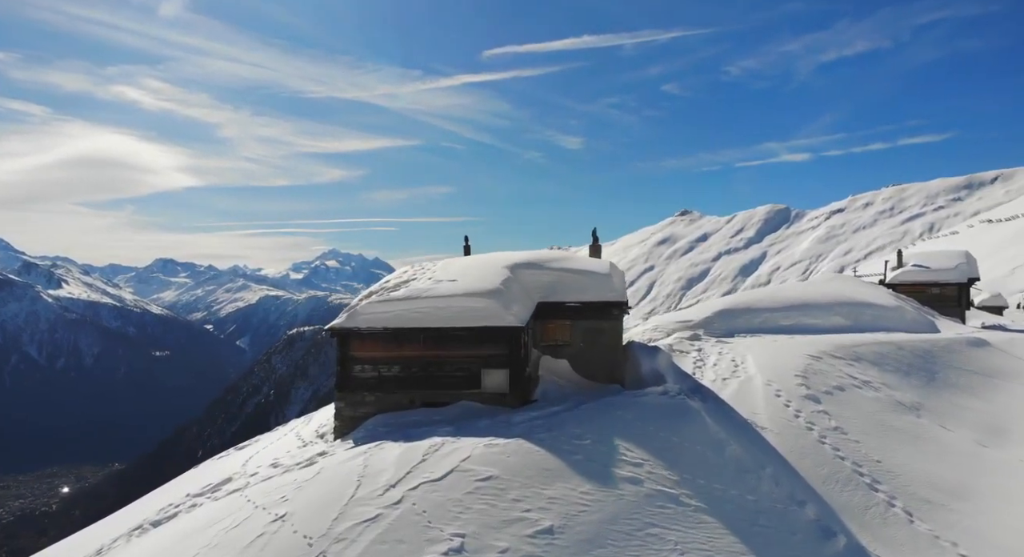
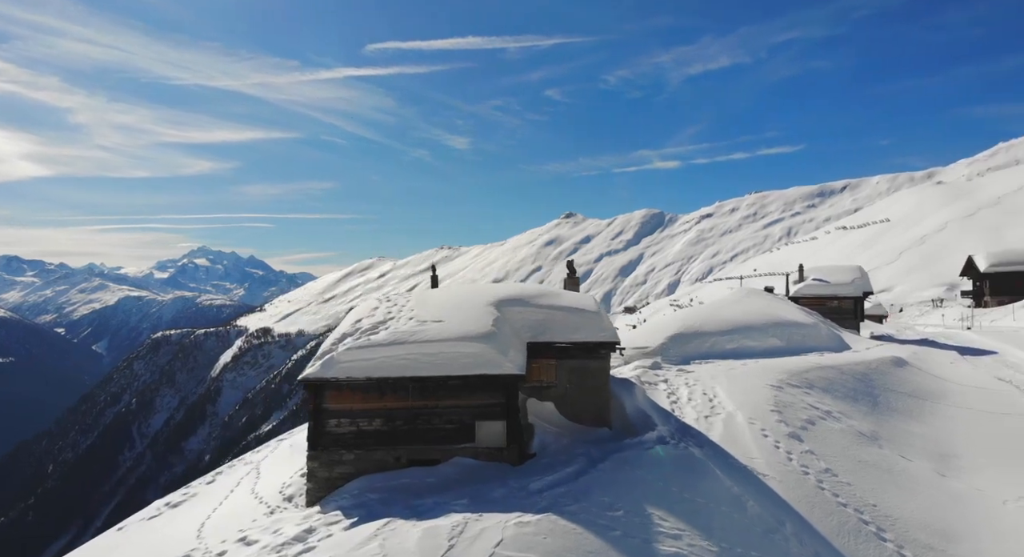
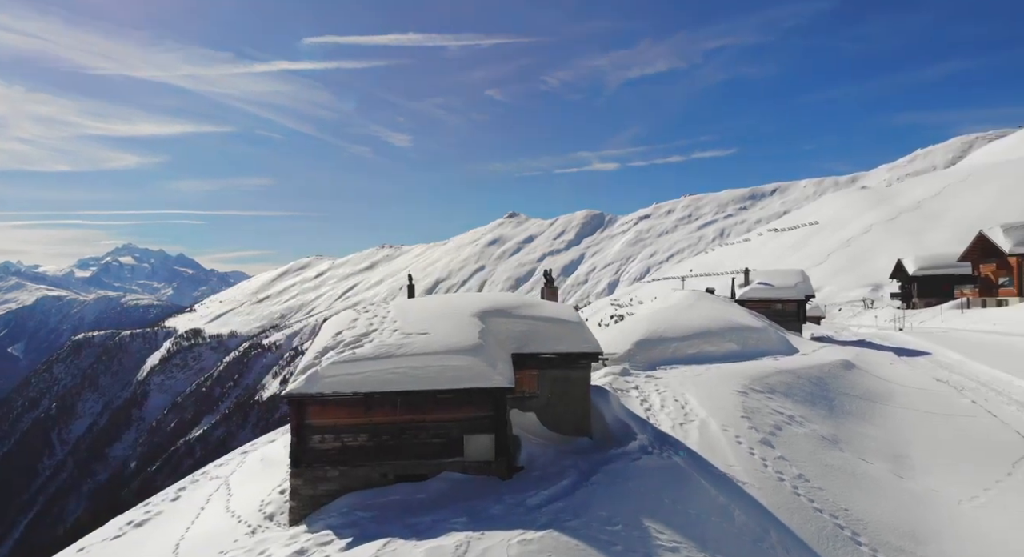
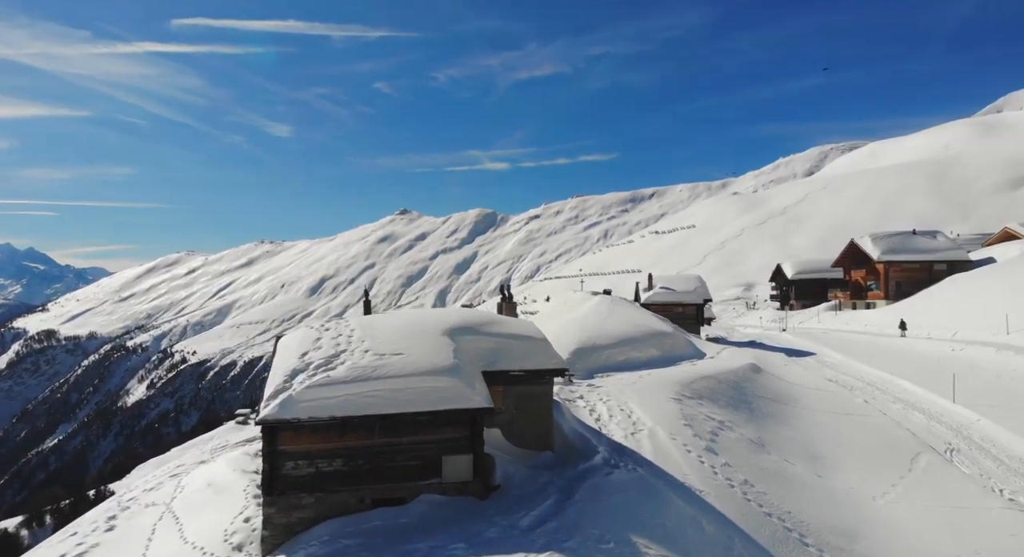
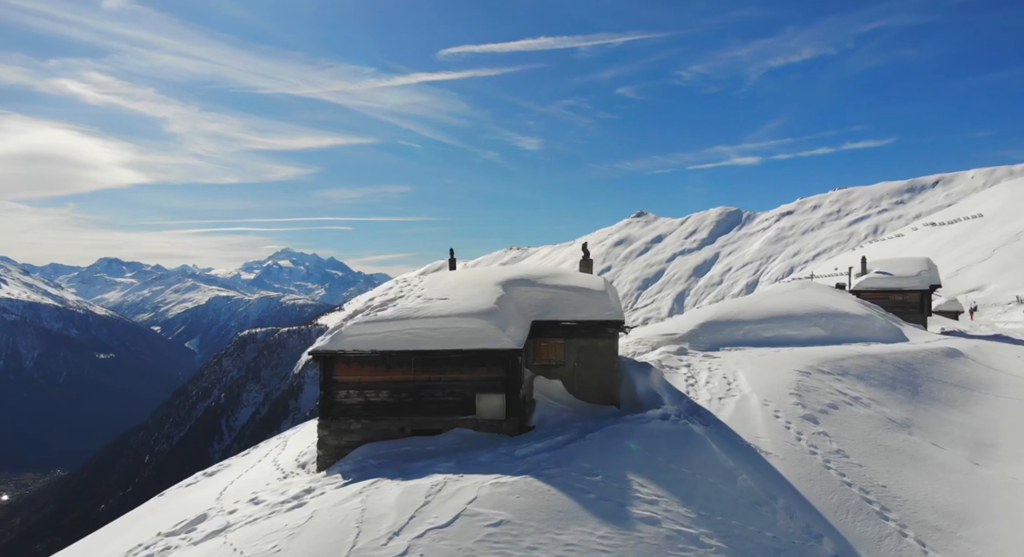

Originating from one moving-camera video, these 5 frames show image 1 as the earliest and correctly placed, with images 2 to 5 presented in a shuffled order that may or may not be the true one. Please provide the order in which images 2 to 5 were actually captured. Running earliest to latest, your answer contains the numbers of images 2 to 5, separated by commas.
5, 2, 3, 4
